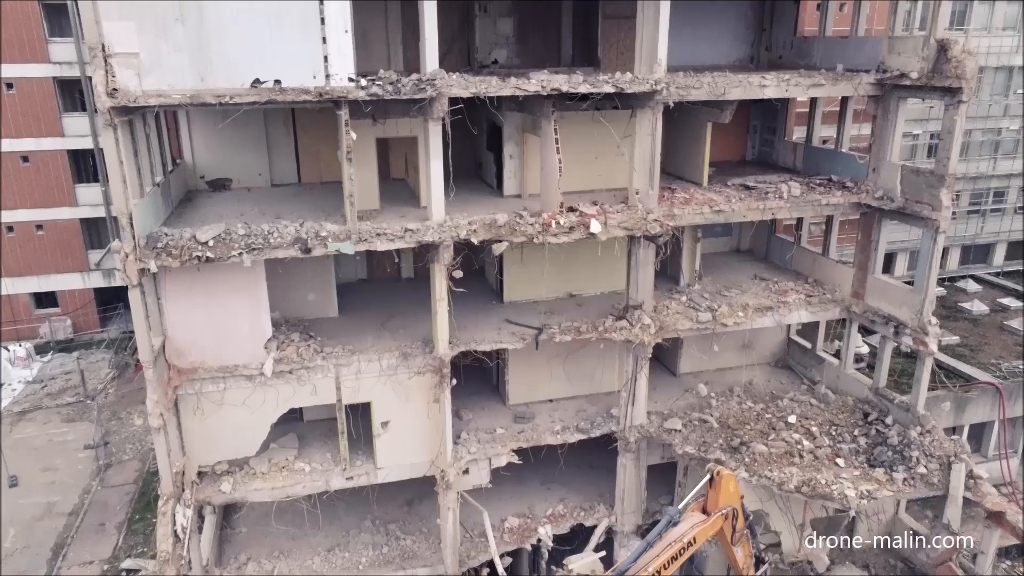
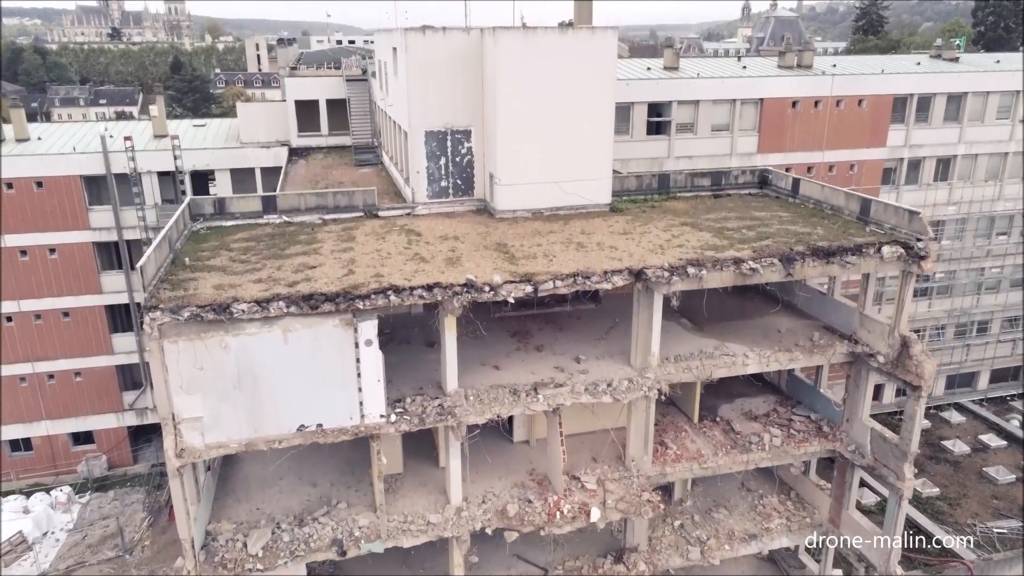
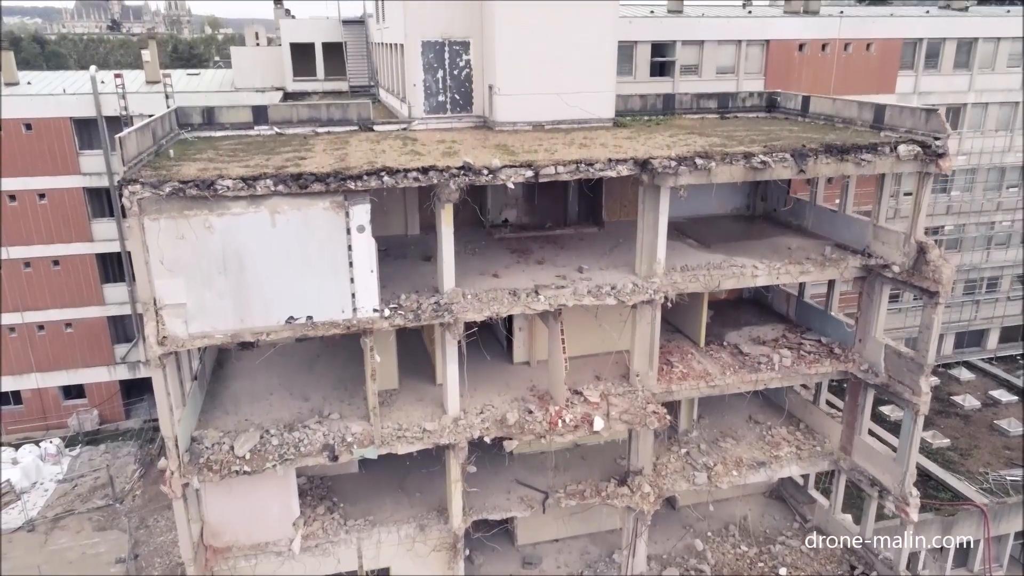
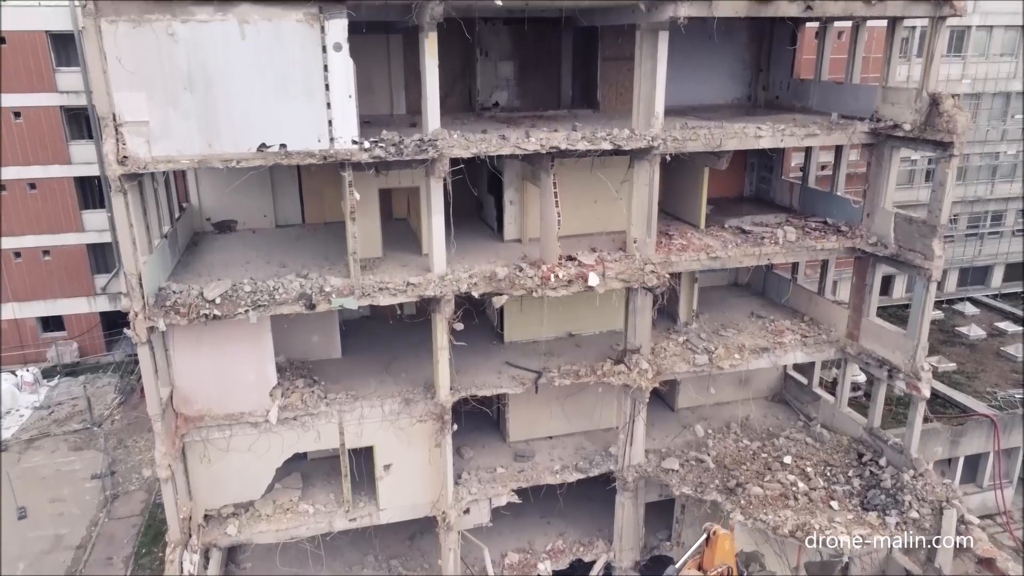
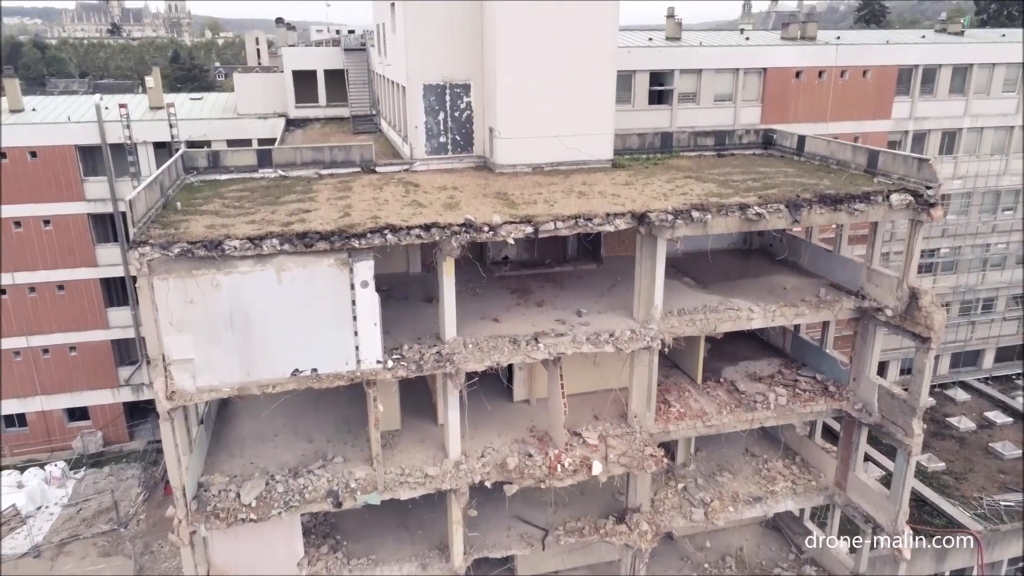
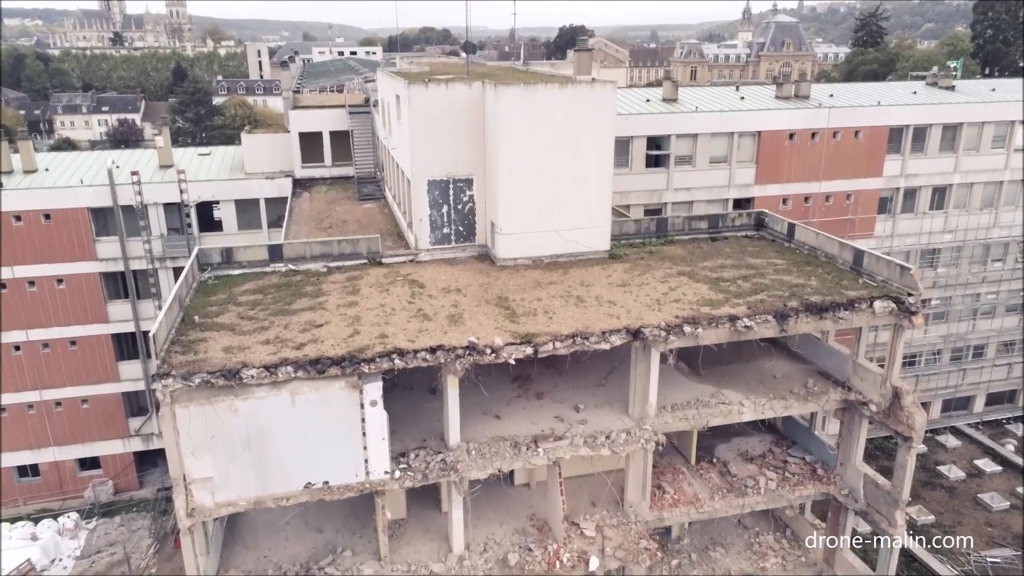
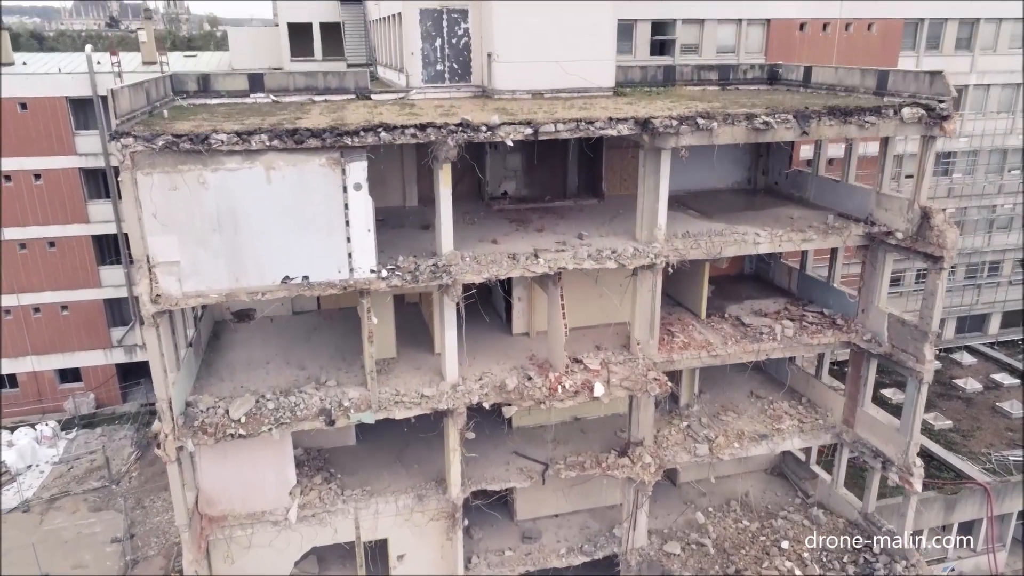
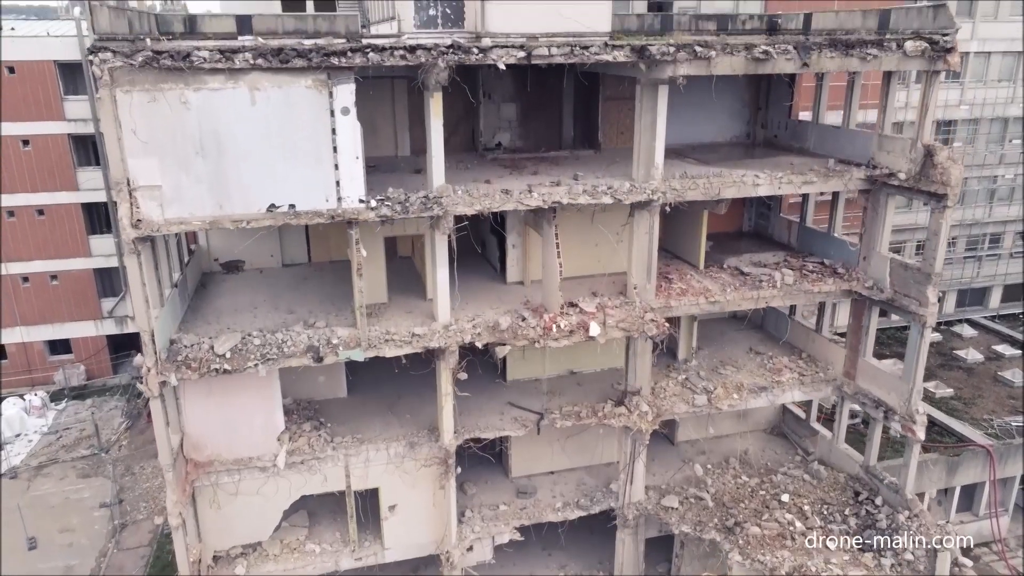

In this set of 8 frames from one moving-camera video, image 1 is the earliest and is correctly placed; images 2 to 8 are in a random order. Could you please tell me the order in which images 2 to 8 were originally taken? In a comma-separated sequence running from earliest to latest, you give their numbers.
4, 8, 7, 3, 5, 2, 6
